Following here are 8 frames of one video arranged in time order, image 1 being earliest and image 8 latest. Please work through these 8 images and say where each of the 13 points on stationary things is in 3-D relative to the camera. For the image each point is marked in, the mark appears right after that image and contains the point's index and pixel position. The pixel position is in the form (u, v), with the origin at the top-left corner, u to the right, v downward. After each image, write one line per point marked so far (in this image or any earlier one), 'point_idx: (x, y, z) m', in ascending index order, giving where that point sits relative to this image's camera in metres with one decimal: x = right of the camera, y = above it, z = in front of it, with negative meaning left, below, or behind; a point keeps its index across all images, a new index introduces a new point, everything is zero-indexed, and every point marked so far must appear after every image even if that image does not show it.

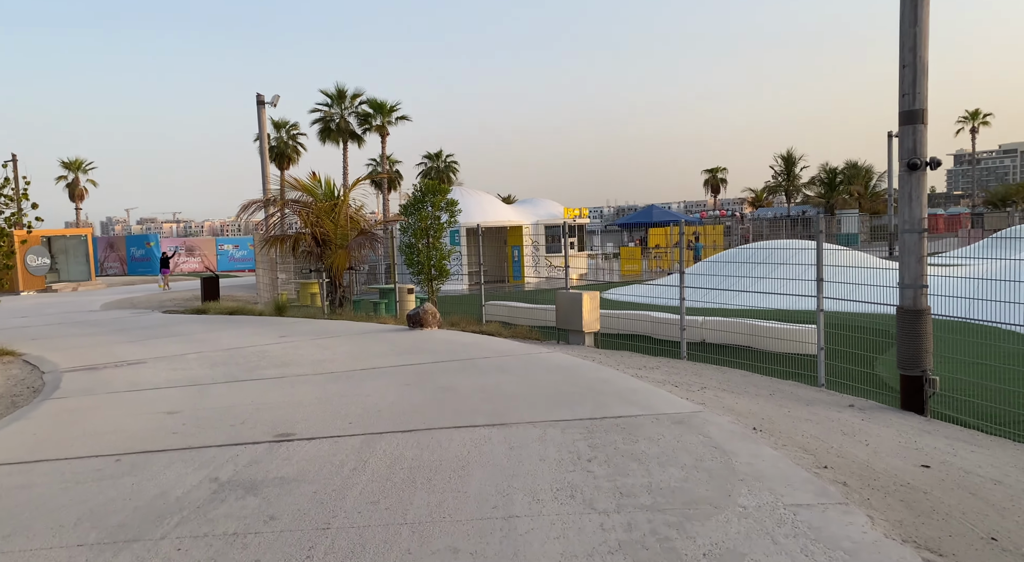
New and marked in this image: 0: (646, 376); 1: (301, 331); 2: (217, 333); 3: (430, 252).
0: (+1.3, -0.9, +7.8) m
1: (-3.2, -0.8, +12.3) m
2: (-4.6, -0.8, +12.6) m
3: (-1.4, +0.5, +13.5) m
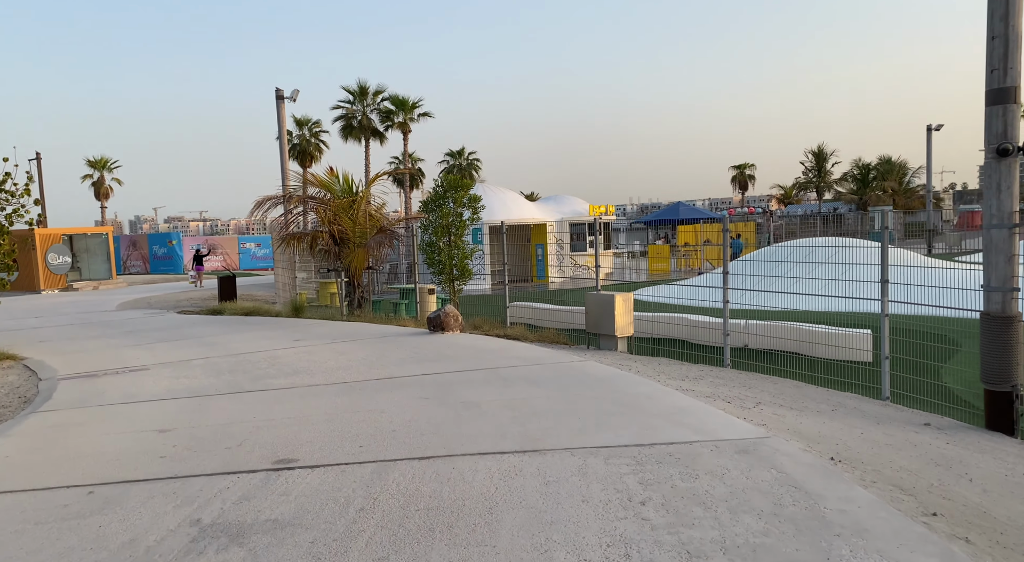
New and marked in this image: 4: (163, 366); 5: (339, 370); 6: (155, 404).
0: (+1.6, -0.9, +7.0) m
1: (-2.8, -0.8, +11.7) m
2: (-4.2, -0.8, +12.0) m
3: (-1.0, +0.5, +12.8) m
4: (-4.0, -1.0, +9.2) m
5: (-1.8, -0.9, +8.2) m
6: (-3.1, -1.1, +6.9) m
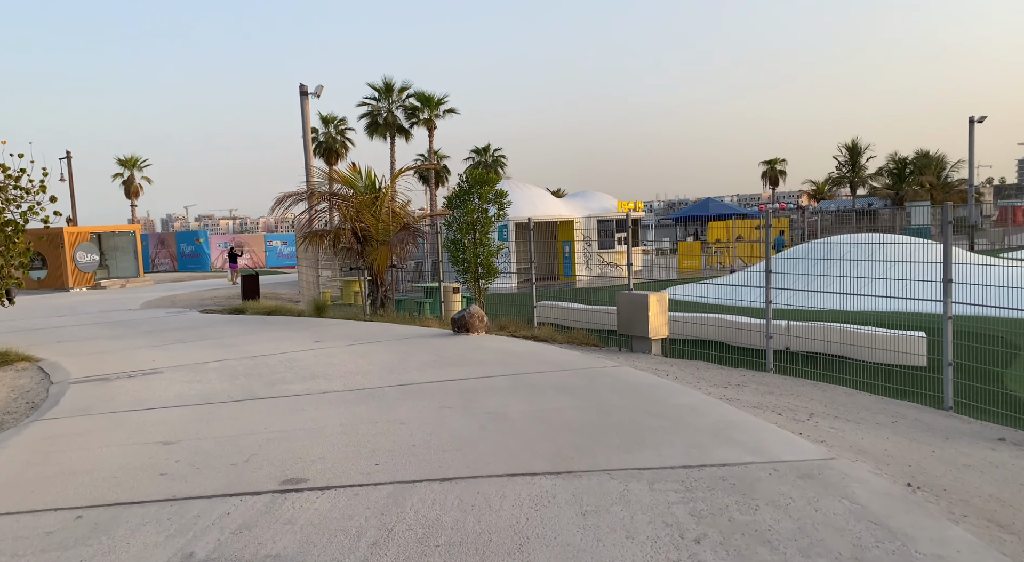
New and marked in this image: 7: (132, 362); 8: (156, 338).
0: (+1.8, -0.9, +6.5) m
1: (-2.5, -0.7, +11.3) m
2: (-3.8, -0.8, +11.6) m
3: (-0.5, +0.5, +12.4) m
4: (-3.7, -1.0, +8.9) m
5: (-1.5, -0.9, +7.8) m
6: (-2.8, -1.1, +6.5) m
7: (-4.6, -1.0, +9.8) m
8: (-5.6, -0.9, +12.6) m
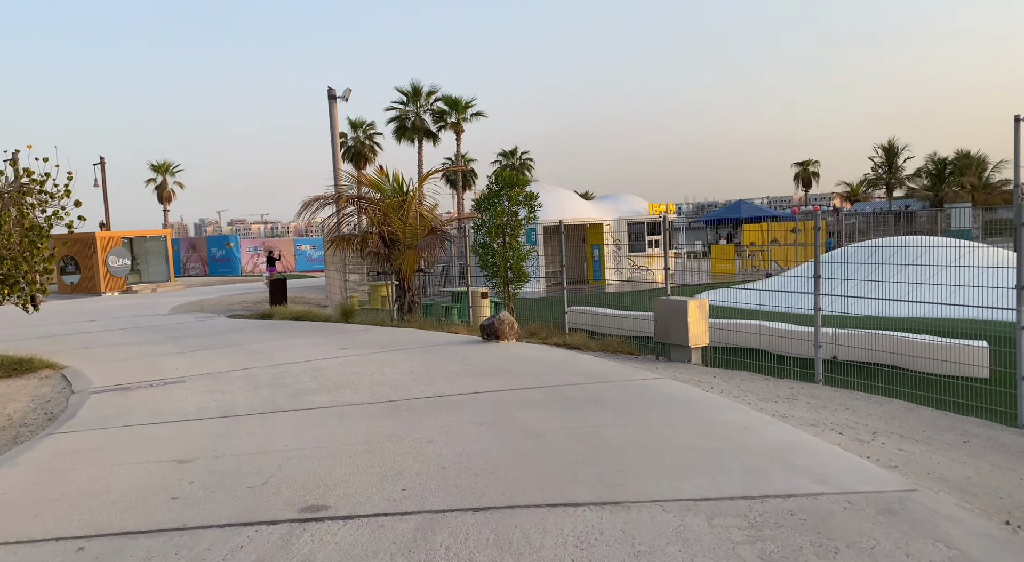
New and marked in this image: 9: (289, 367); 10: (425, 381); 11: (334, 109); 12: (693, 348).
0: (+2.1, -1.0, +6.0) m
1: (-2.0, -0.8, +11.0) m
2: (-3.4, -0.9, +11.4) m
3: (-0.1, +0.4, +12.0) m
4: (-3.3, -1.0, +8.6) m
5: (-1.2, -1.0, +7.4) m
6: (-2.5, -1.1, +6.2) m
7: (-4.3, -1.1, +9.5) m
8: (-5.1, -1.0, +12.4) m
9: (-2.5, -1.0, +8.9) m
10: (-0.8, -0.9, +7.5) m
11: (-4.2, +4.1, +19.1) m
12: (+2.2, -0.8, +9.7) m
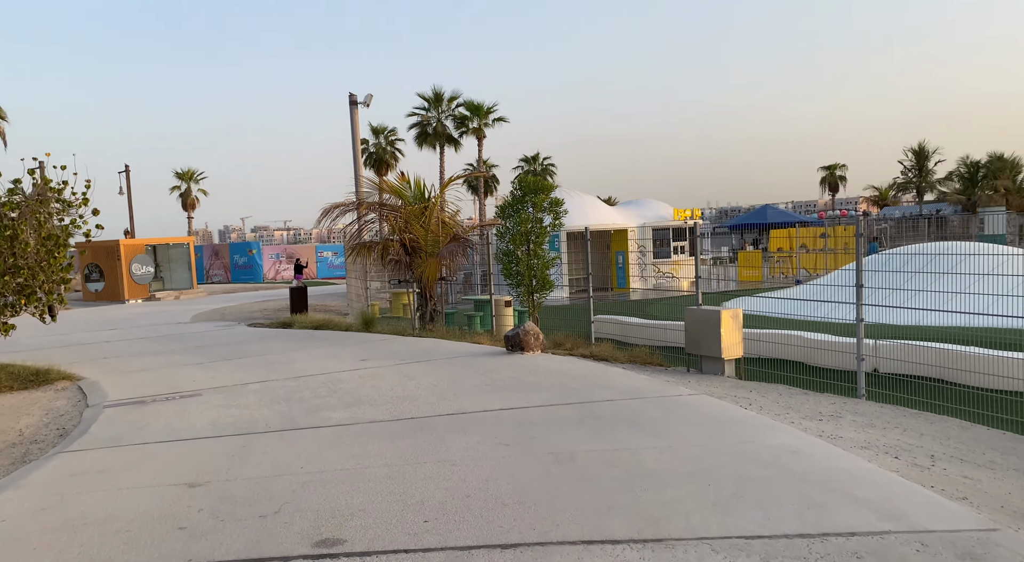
0: (+2.3, -1.1, +5.6) m
1: (-1.7, -0.9, +10.7) m
2: (-3.0, -1.0, +11.1) m
3: (+0.3, +0.3, +11.7) m
4: (-3.1, -1.2, +8.3) m
5: (-1.0, -1.1, +7.1) m
6: (-2.3, -1.2, +5.9) m
7: (-4.0, -1.2, +9.3) m
8: (-4.7, -1.1, +12.2) m
9: (-2.2, -1.1, +8.7) m
10: (-0.6, -1.0, +7.2) m
11: (-3.7, +3.9, +18.9) m
12: (+2.5, -0.9, +9.3) m
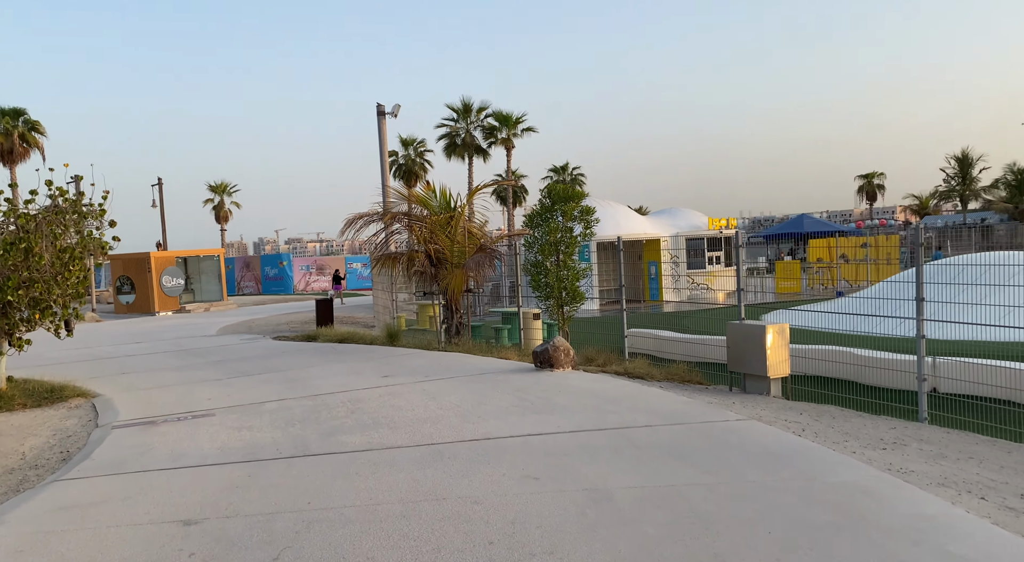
0: (+2.4, -1.2, +5.0) m
1: (-1.3, -1.1, +10.2) m
2: (-2.6, -1.2, +10.7) m
3: (+0.7, +0.1, +11.1) m
4: (-2.8, -1.3, +7.9) m
5: (-0.7, -1.2, +6.6) m
6: (-2.1, -1.3, +5.5) m
7: (-3.6, -1.3, +8.9) m
8: (-4.3, -1.3, +11.8) m
9: (-1.9, -1.2, +8.2) m
10: (-0.3, -1.1, +6.7) m
11: (-3.0, +3.6, +18.6) m
12: (+2.8, -1.0, +8.6) m
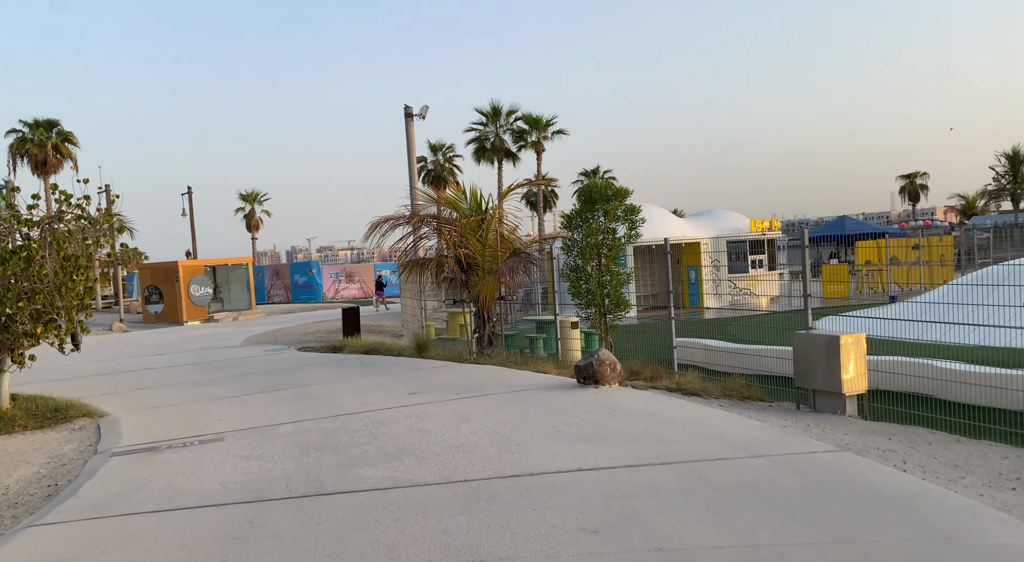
0: (+2.7, -1.2, +4.0) m
1: (-0.8, -1.2, +9.4) m
2: (-2.1, -1.3, +9.9) m
3: (+1.2, 0.0, +10.2) m
4: (-2.4, -1.4, +7.1) m
5: (-0.4, -1.2, +5.8) m
6: (-1.9, -1.4, +4.7) m
7: (-3.2, -1.4, +8.2) m
8: (-3.8, -1.4, +11.1) m
9: (-1.5, -1.3, +7.4) m
10: (0.0, -1.2, +5.8) m
11: (-2.3, +3.5, +17.8) m
12: (+3.2, -1.1, +7.6) m
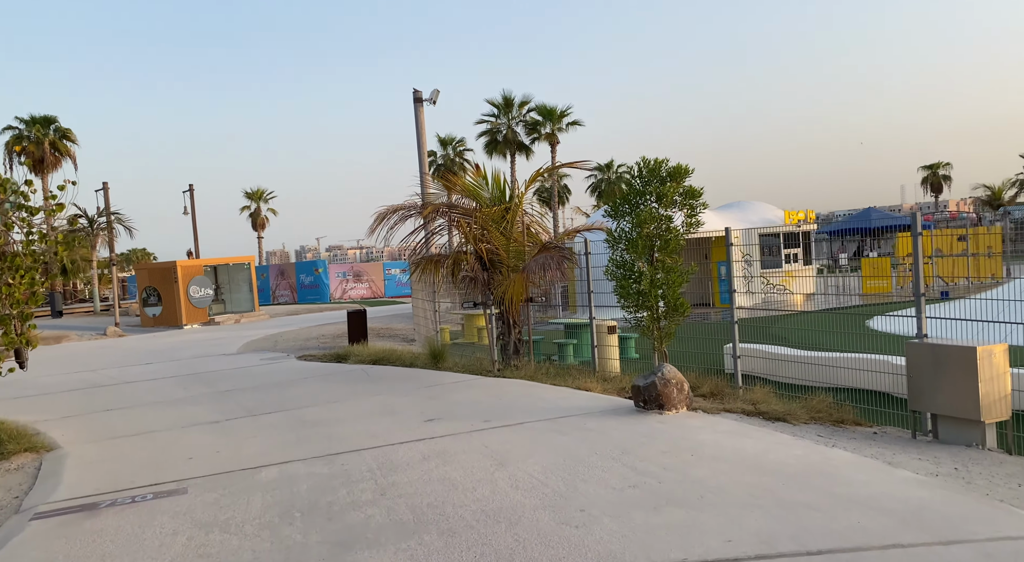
0: (+3.0, -1.2, +2.3) m
1: (-0.5, -1.2, +7.7) m
2: (-1.8, -1.3, +8.2) m
3: (+1.5, +0.1, +8.5) m
4: (-2.1, -1.4, +5.5) m
5: (-0.1, -1.3, +4.1) m
6: (-1.5, -1.4, +3.0) m
7: (-2.9, -1.5, +6.5) m
8: (-3.4, -1.5, +9.4) m
9: (-1.2, -1.3, +5.7) m
10: (+0.3, -1.2, +4.1) m
11: (-1.9, +3.5, +16.1) m
12: (+3.5, -1.1, +5.9) m
